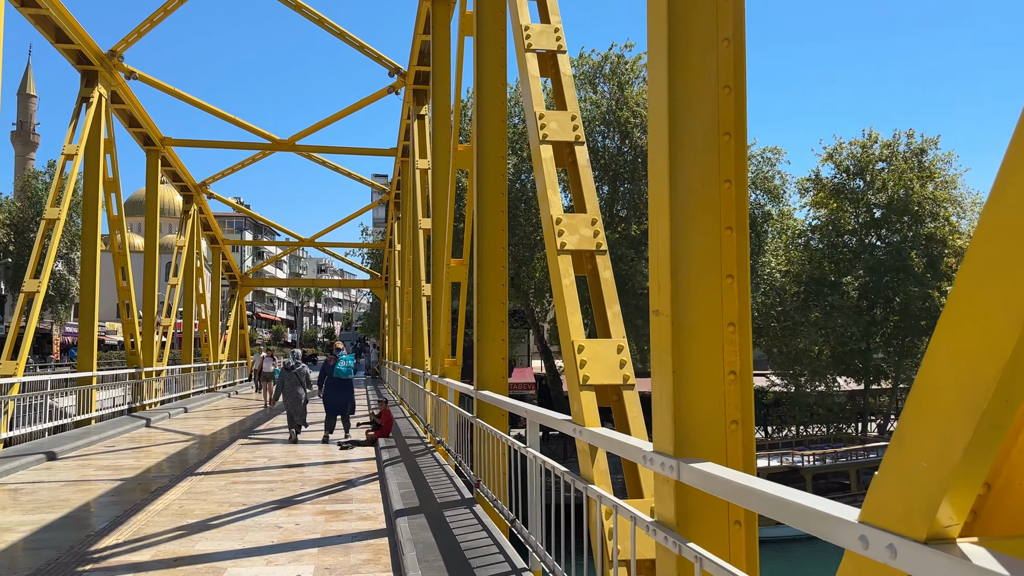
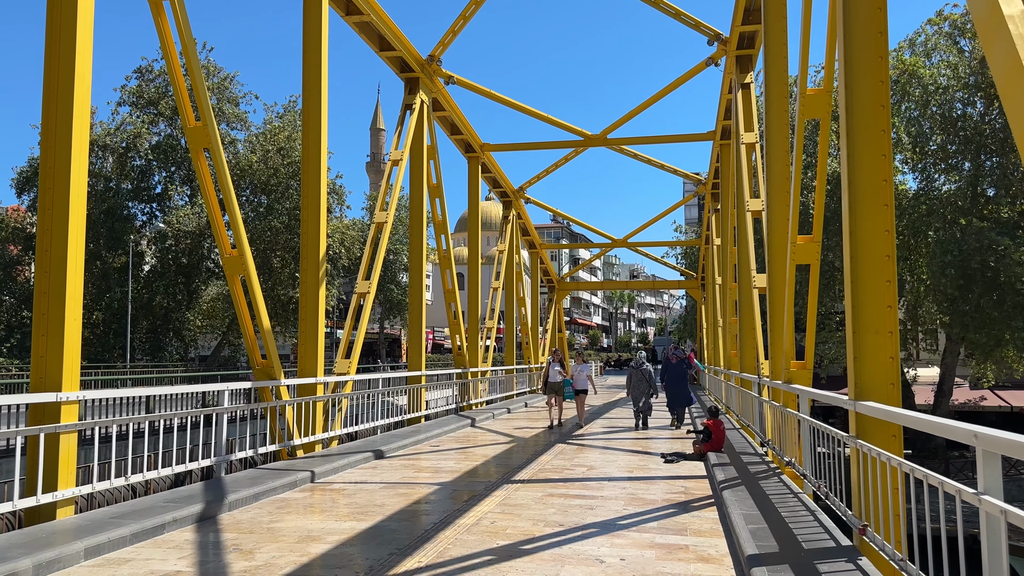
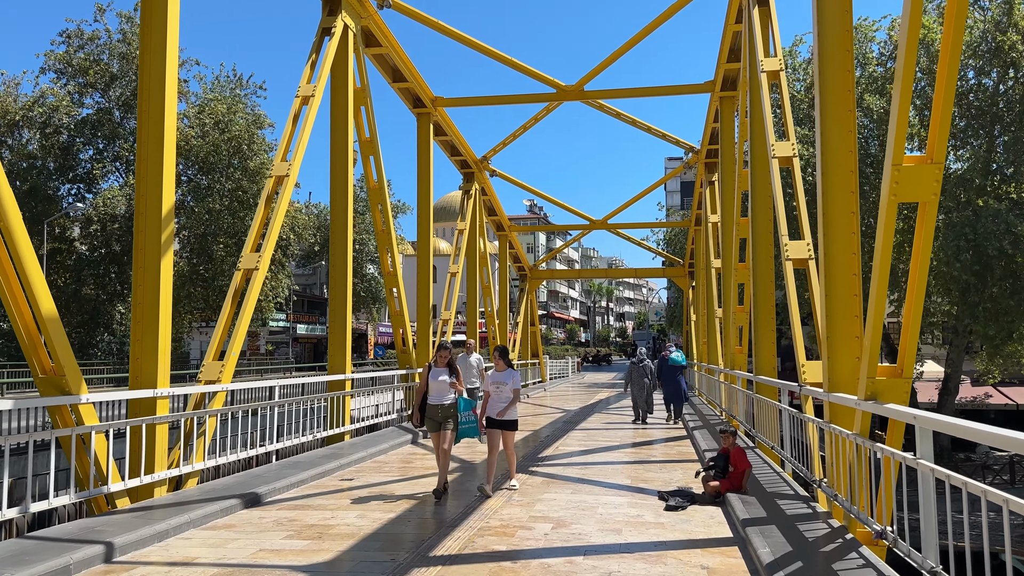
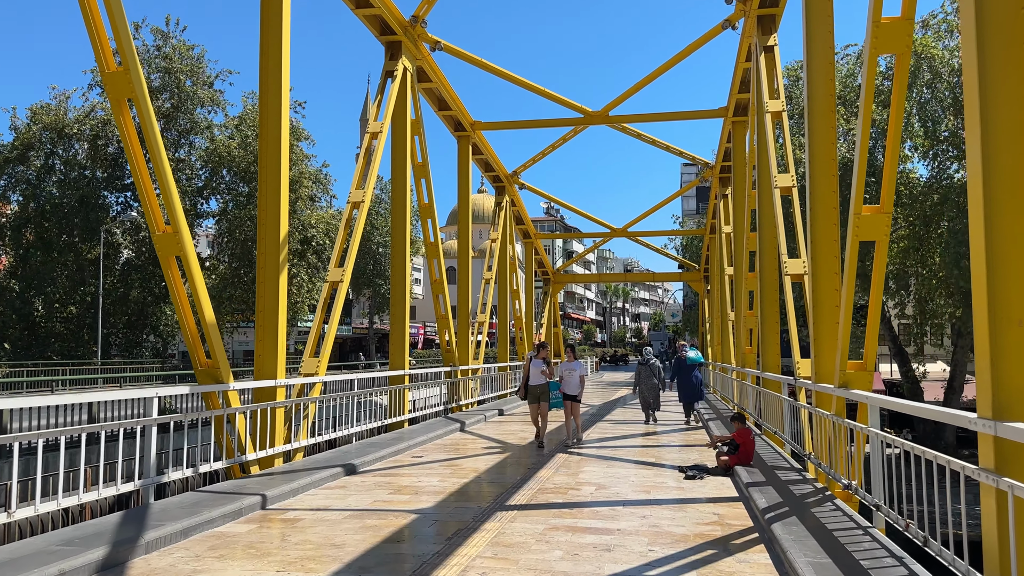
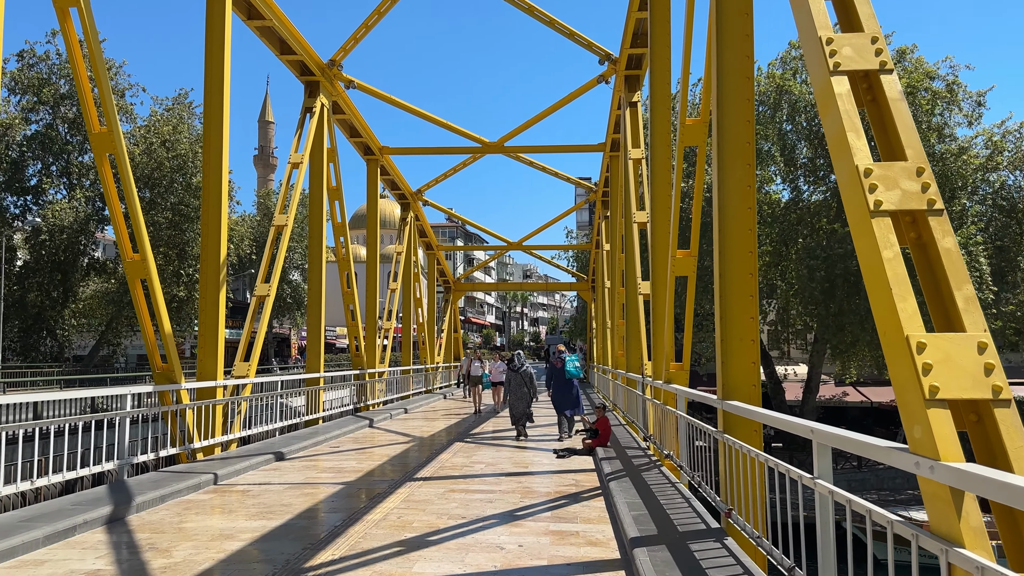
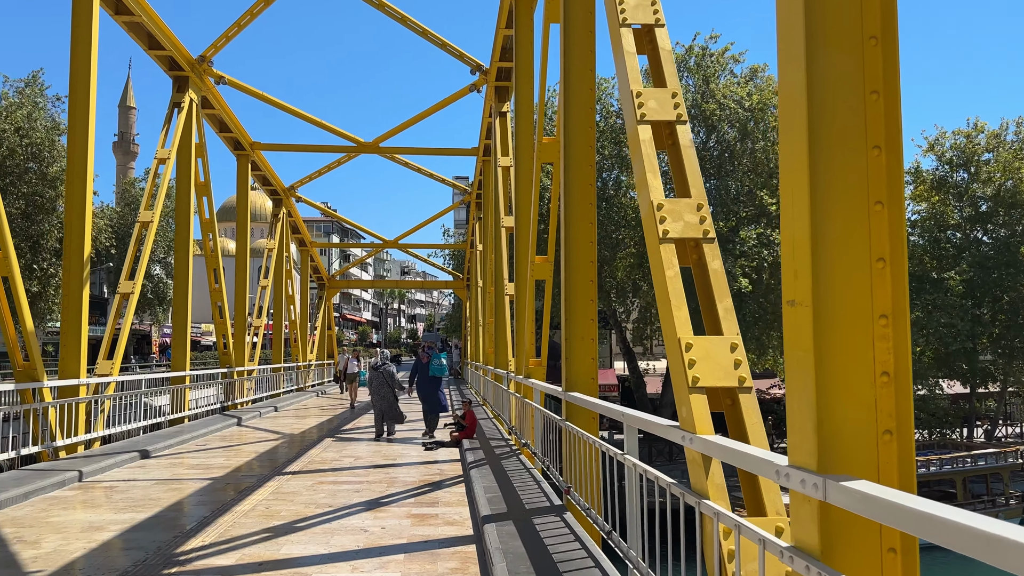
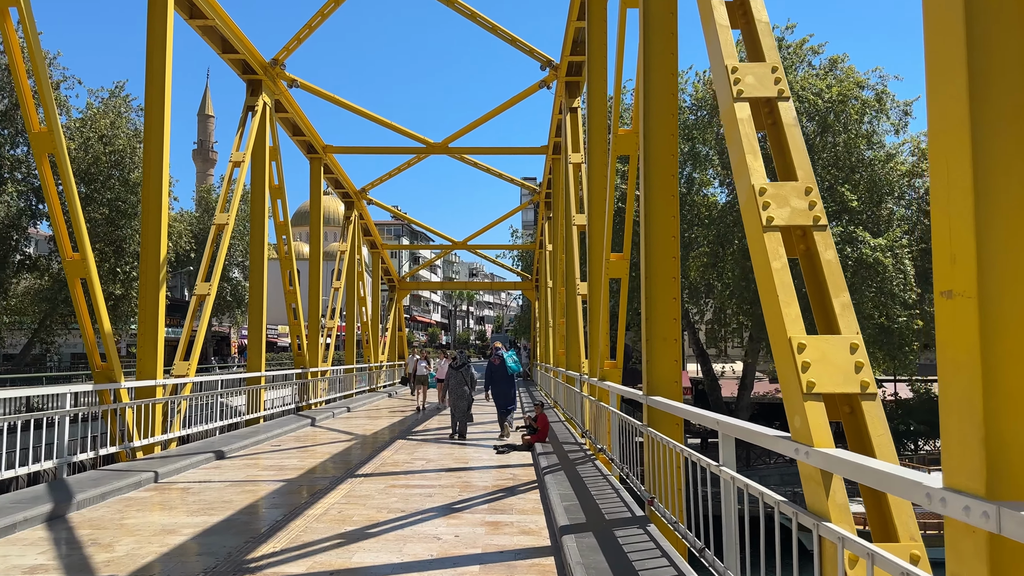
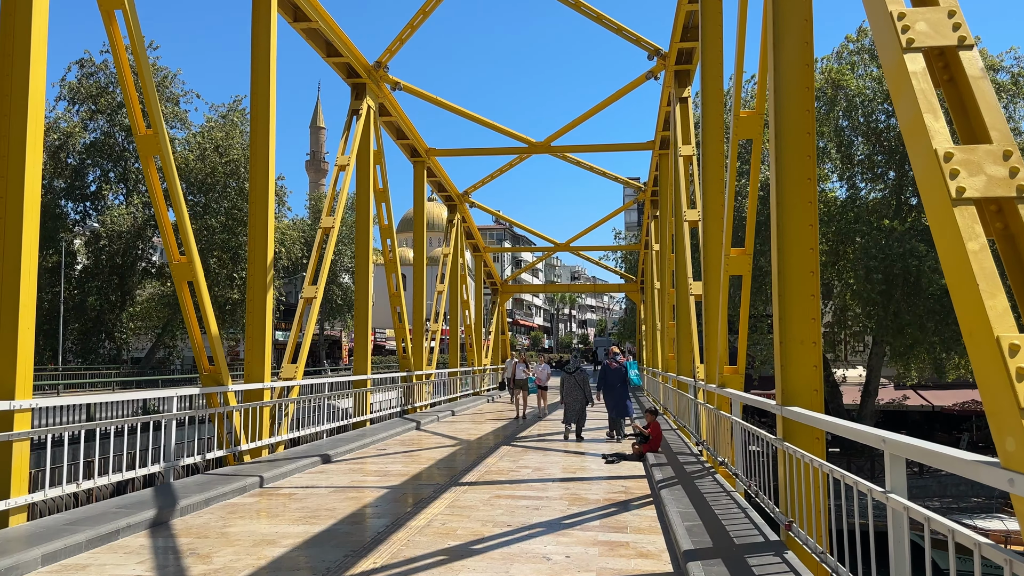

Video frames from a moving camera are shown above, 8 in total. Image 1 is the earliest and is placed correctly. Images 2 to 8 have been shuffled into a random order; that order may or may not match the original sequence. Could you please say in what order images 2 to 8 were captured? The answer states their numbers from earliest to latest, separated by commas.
6, 7, 5, 8, 2, 4, 3
